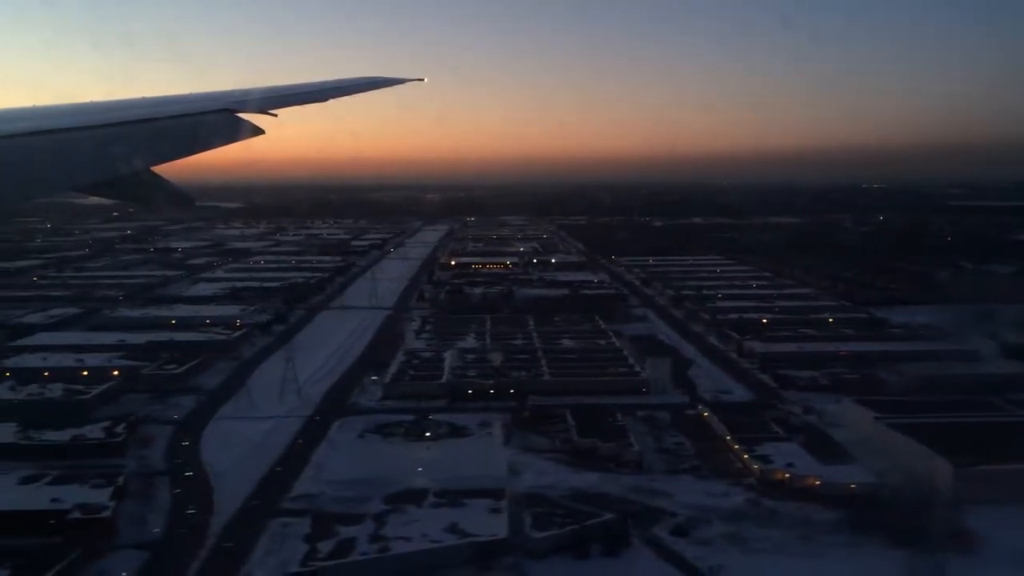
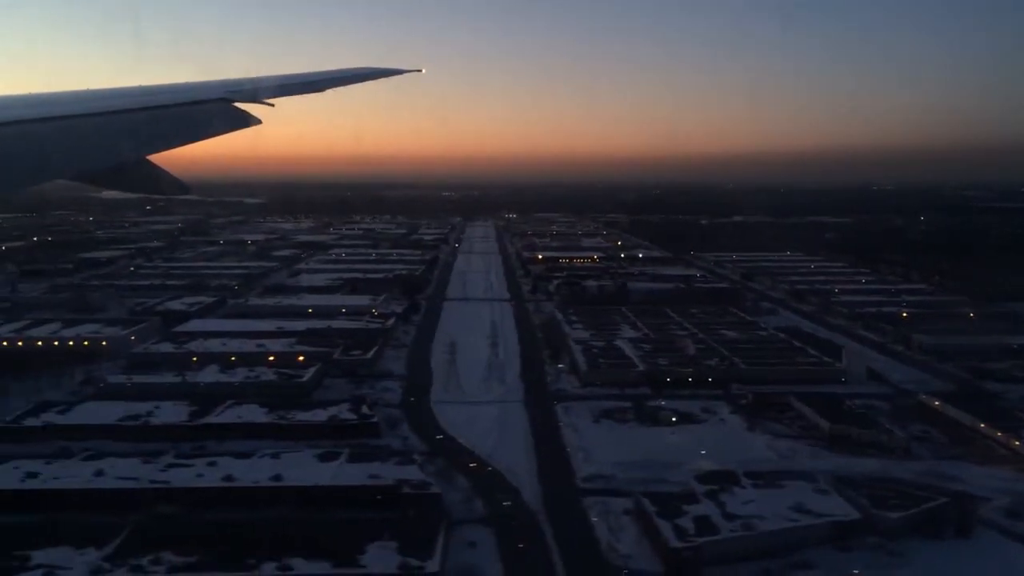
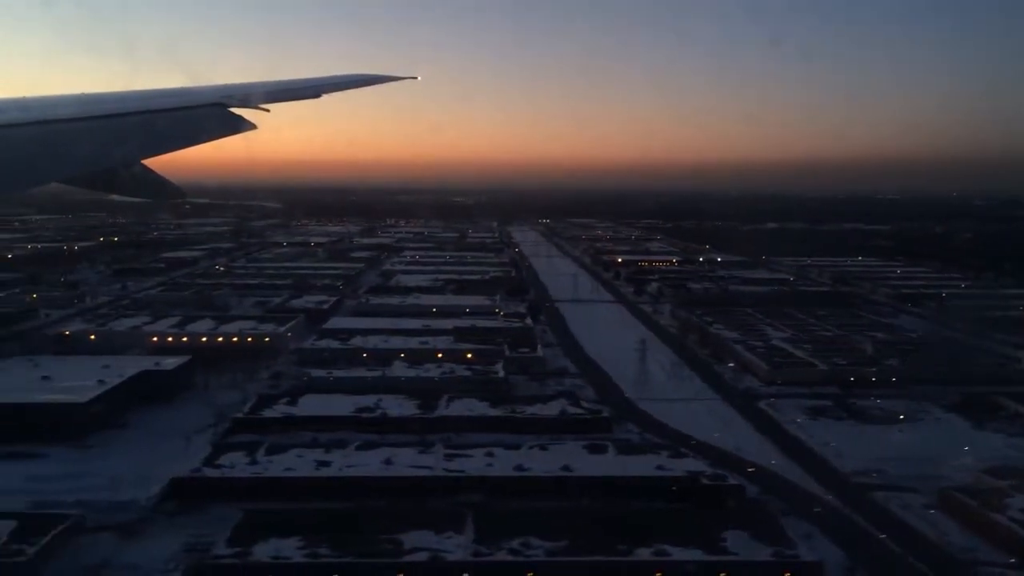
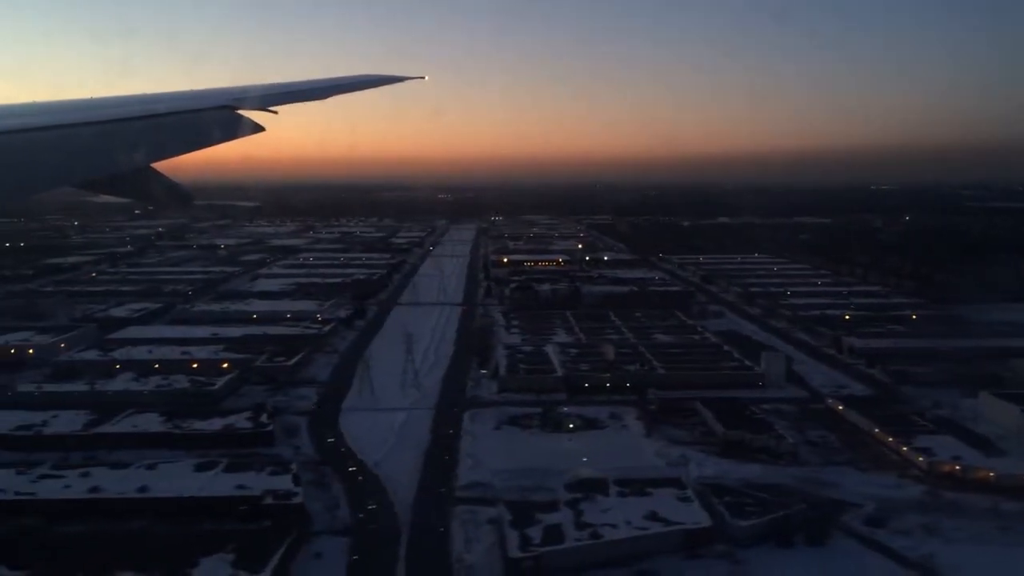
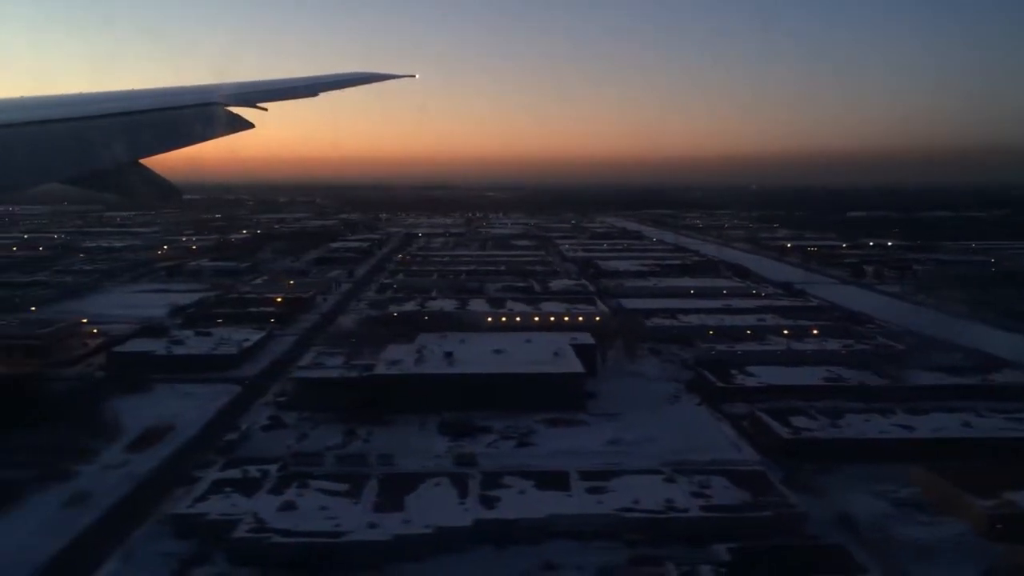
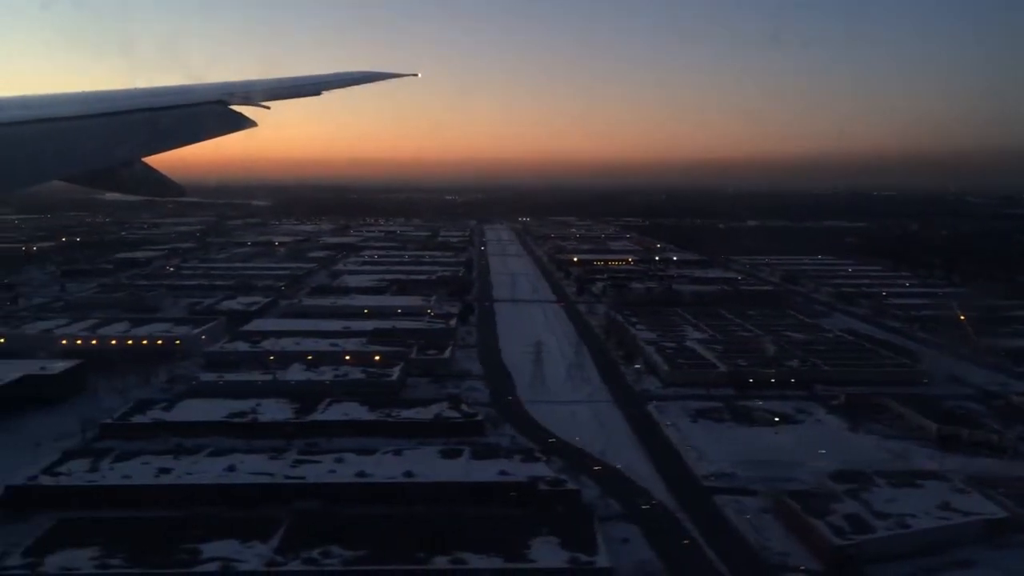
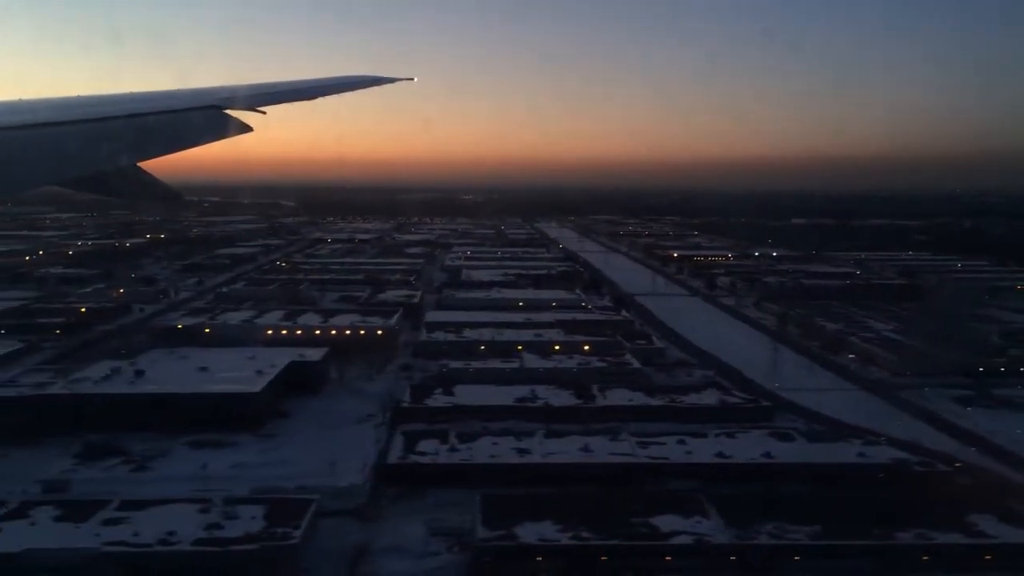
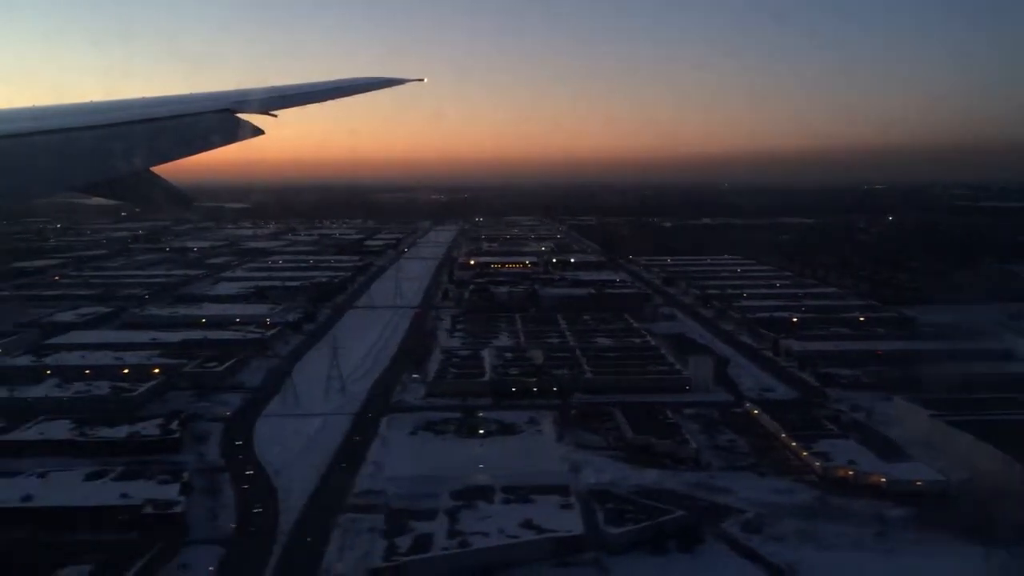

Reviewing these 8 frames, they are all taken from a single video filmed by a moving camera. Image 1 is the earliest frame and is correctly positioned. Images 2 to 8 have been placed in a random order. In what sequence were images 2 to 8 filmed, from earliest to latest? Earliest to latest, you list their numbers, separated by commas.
8, 4, 2, 6, 3, 7, 5
